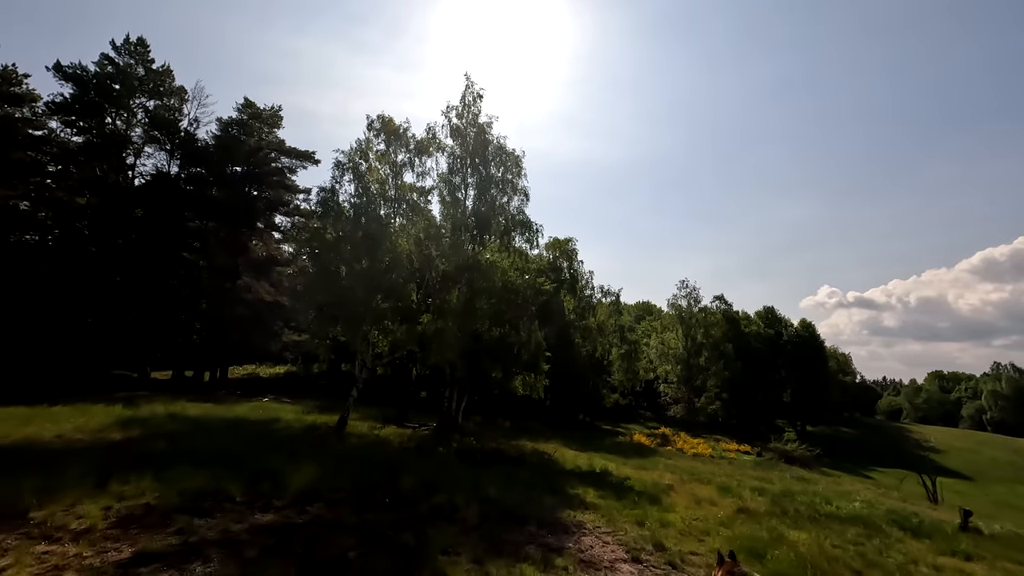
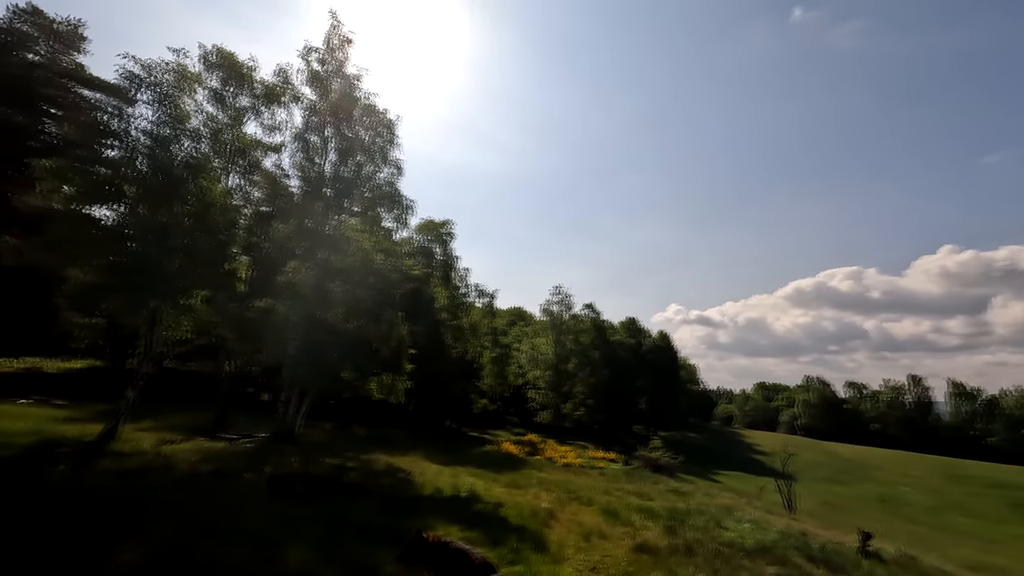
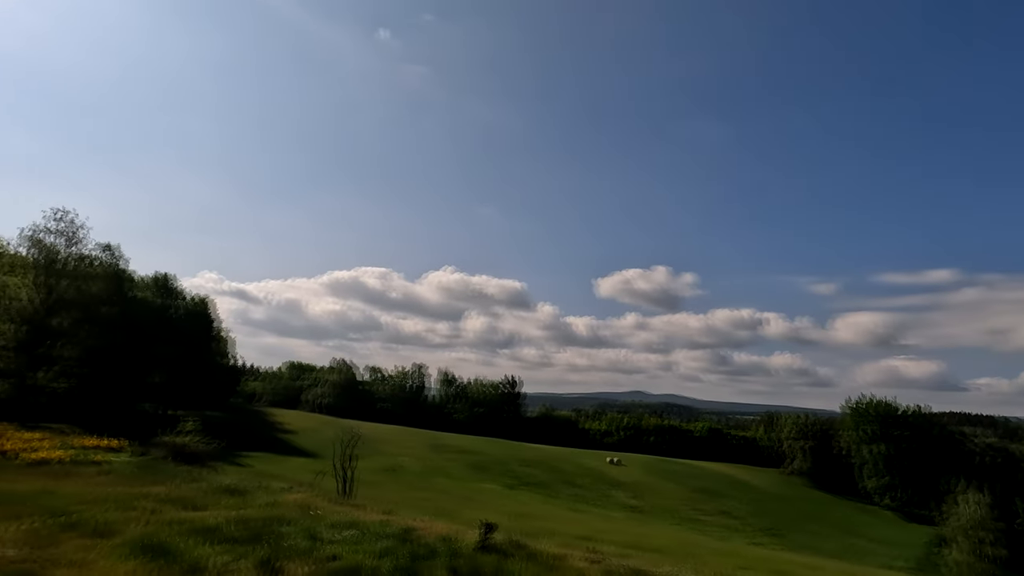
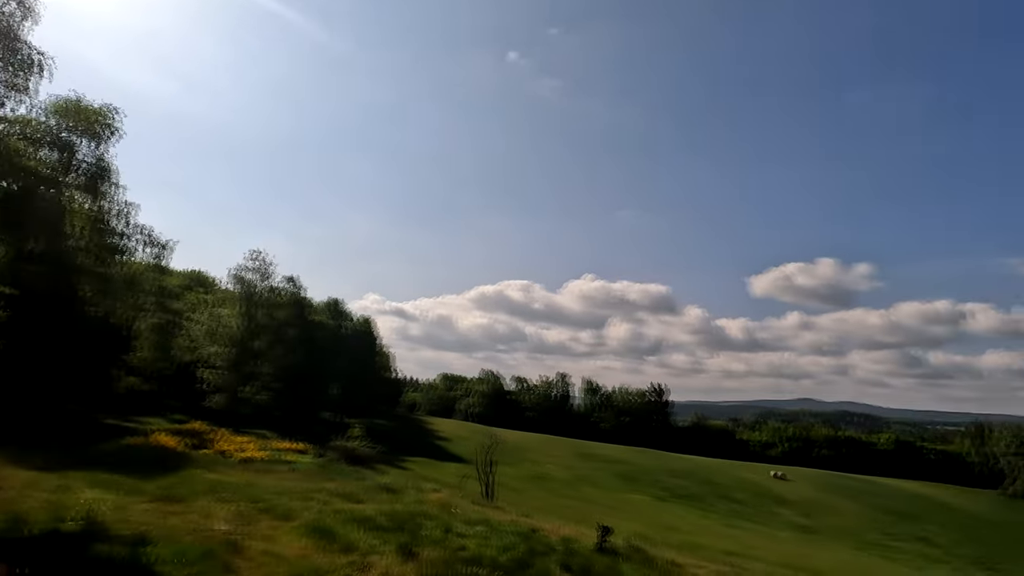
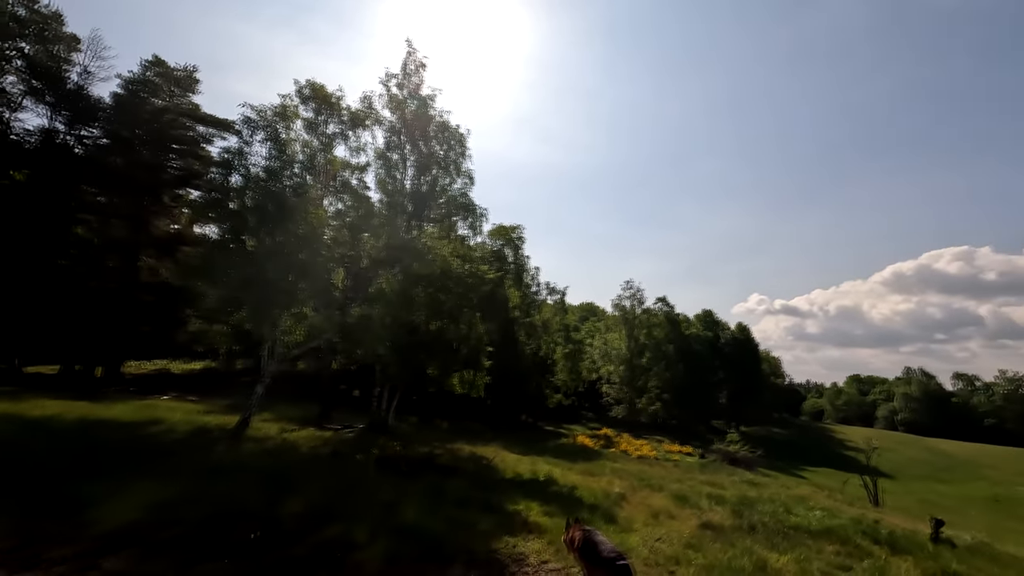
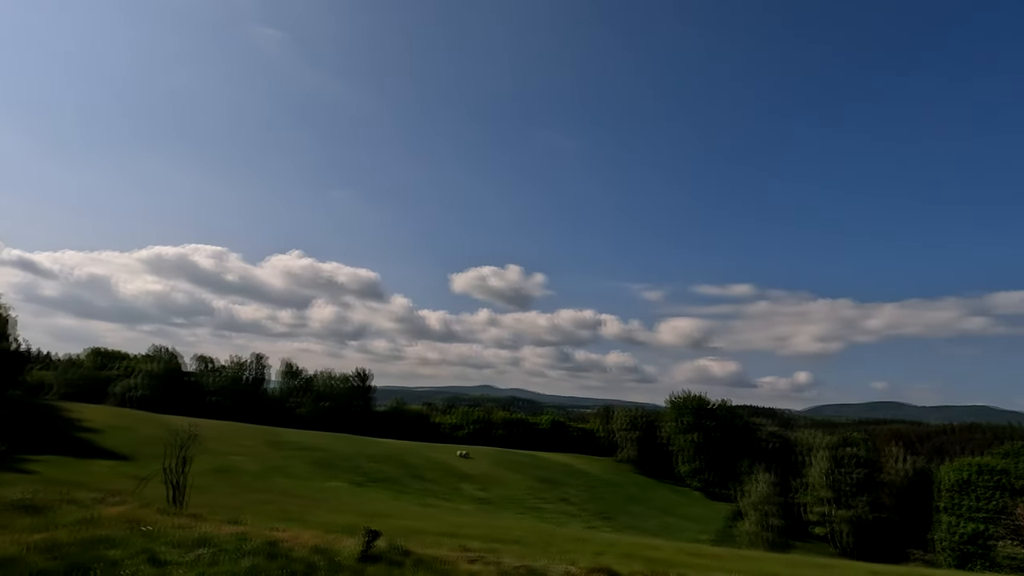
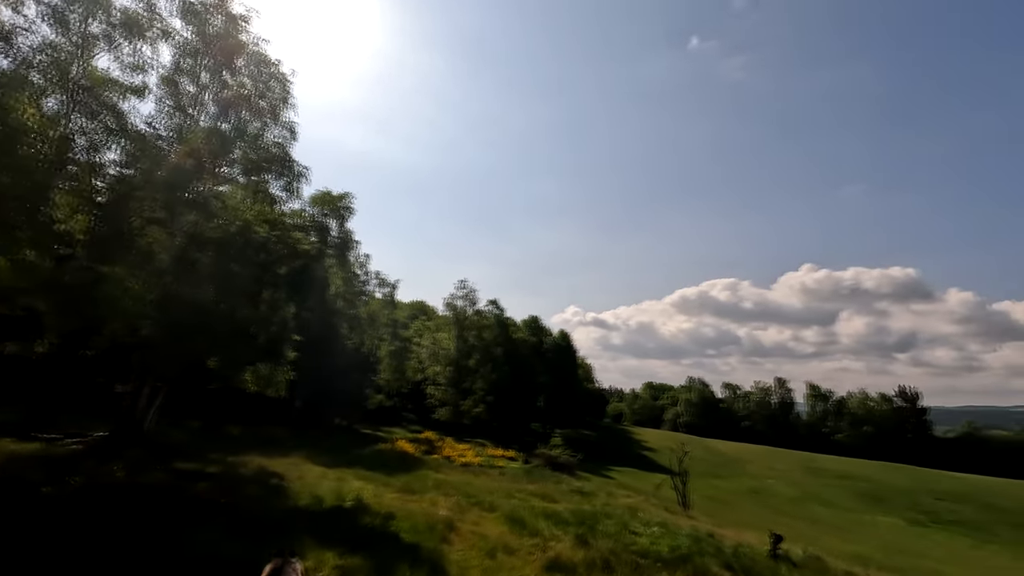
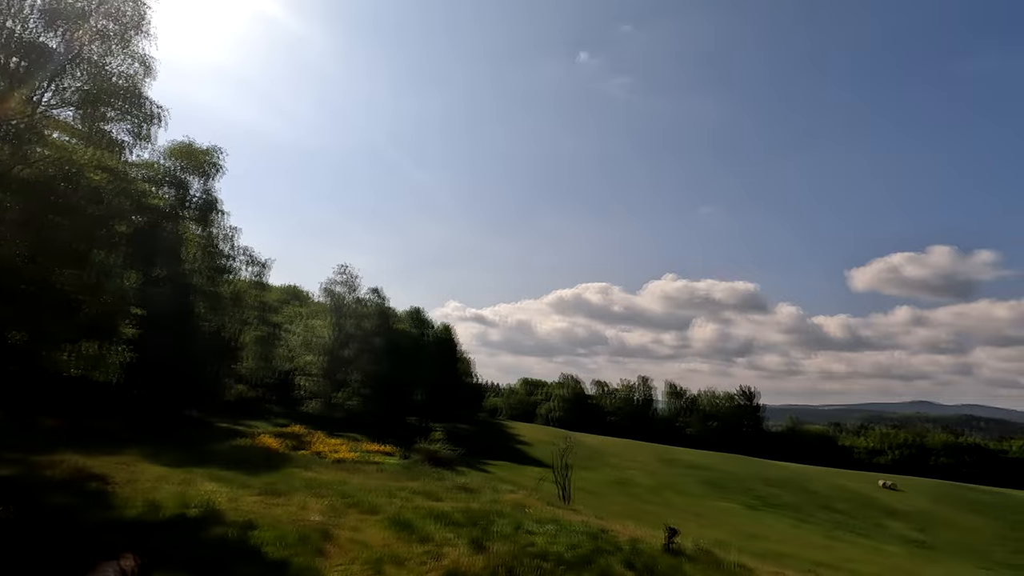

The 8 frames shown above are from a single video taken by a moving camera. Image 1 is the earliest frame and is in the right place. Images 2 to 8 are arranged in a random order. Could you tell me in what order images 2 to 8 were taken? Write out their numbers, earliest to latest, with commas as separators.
5, 2, 7, 8, 4, 3, 6
